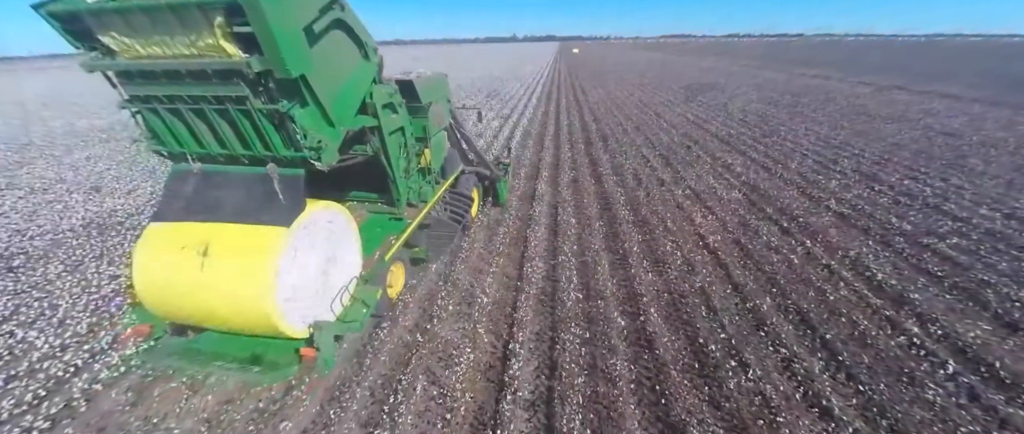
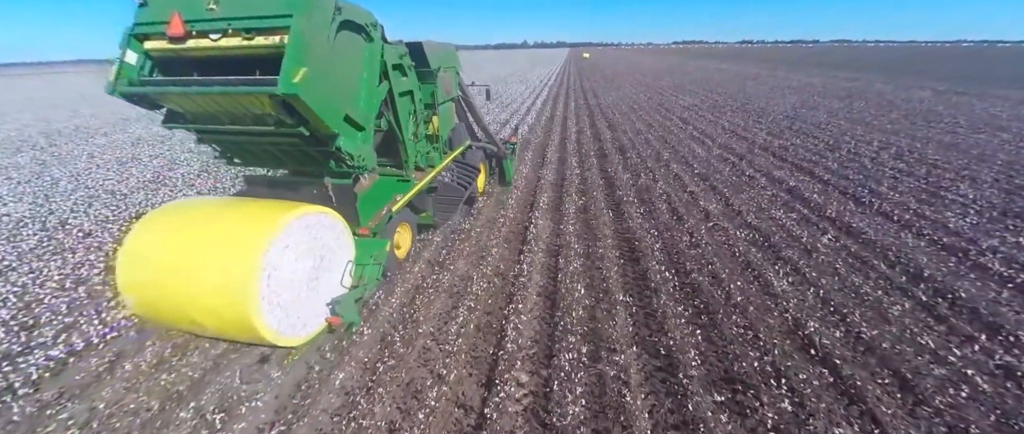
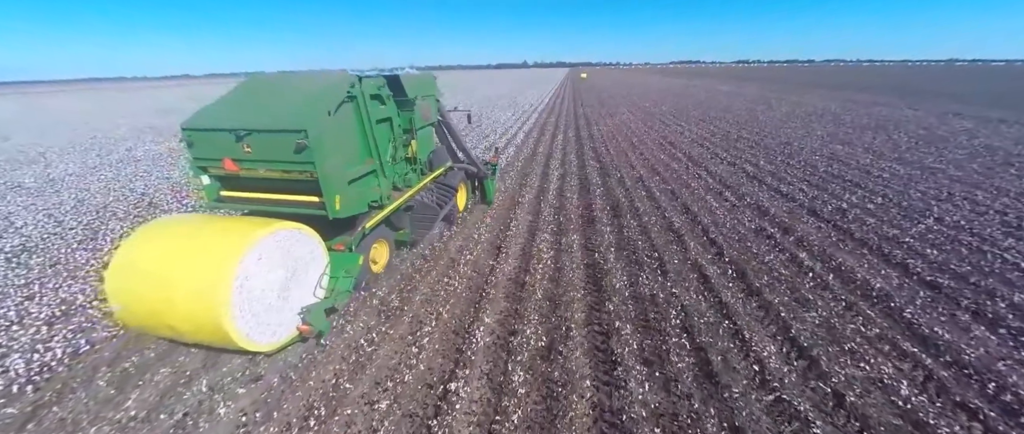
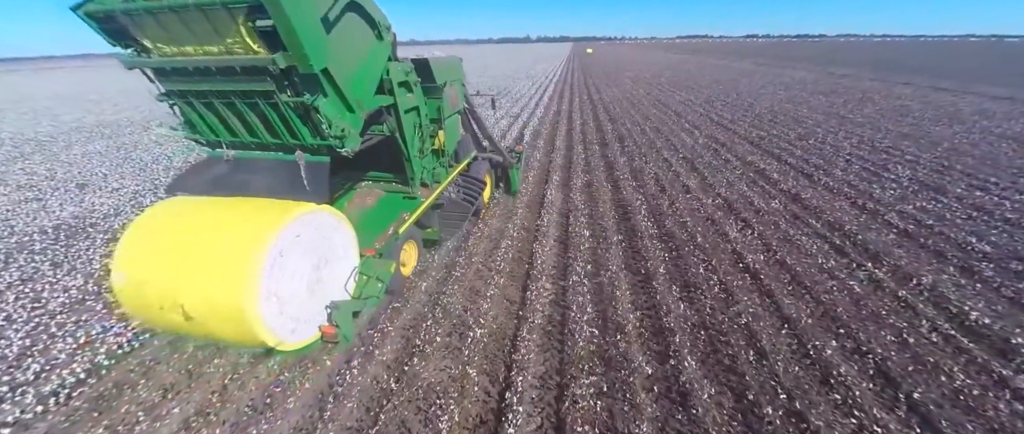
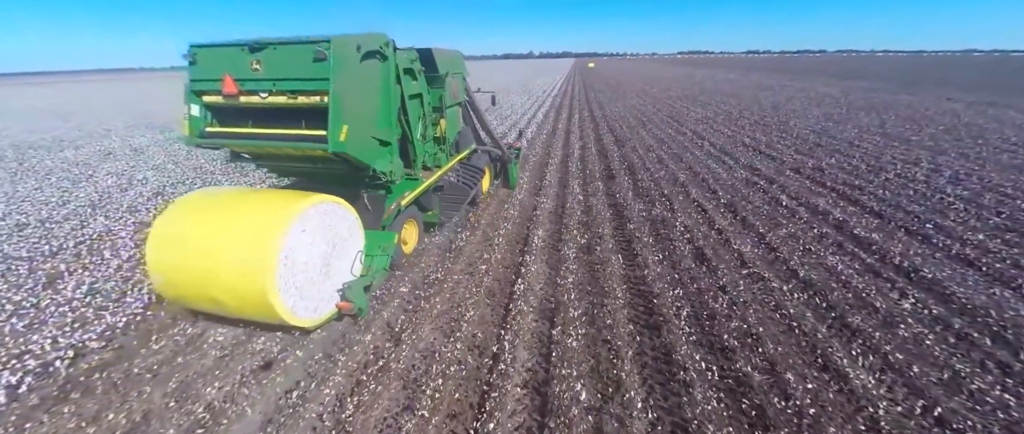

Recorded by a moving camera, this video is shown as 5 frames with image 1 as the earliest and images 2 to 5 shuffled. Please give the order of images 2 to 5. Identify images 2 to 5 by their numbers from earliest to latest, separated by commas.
4, 2, 5, 3
